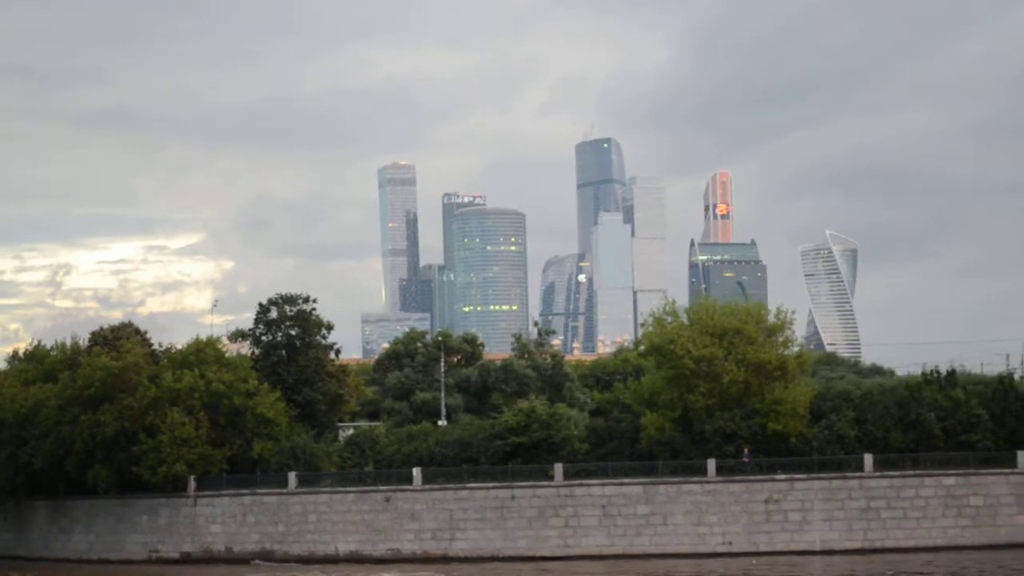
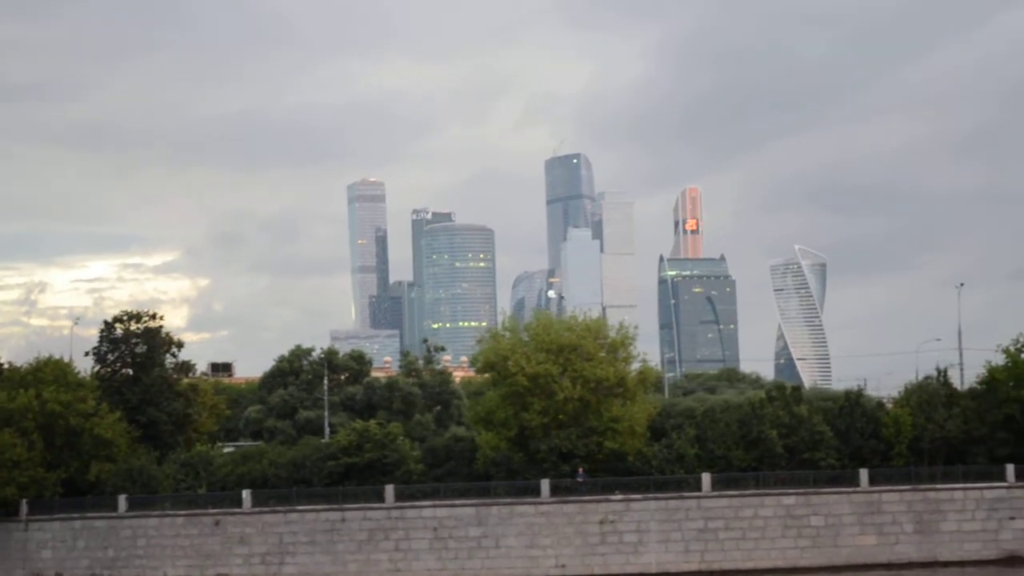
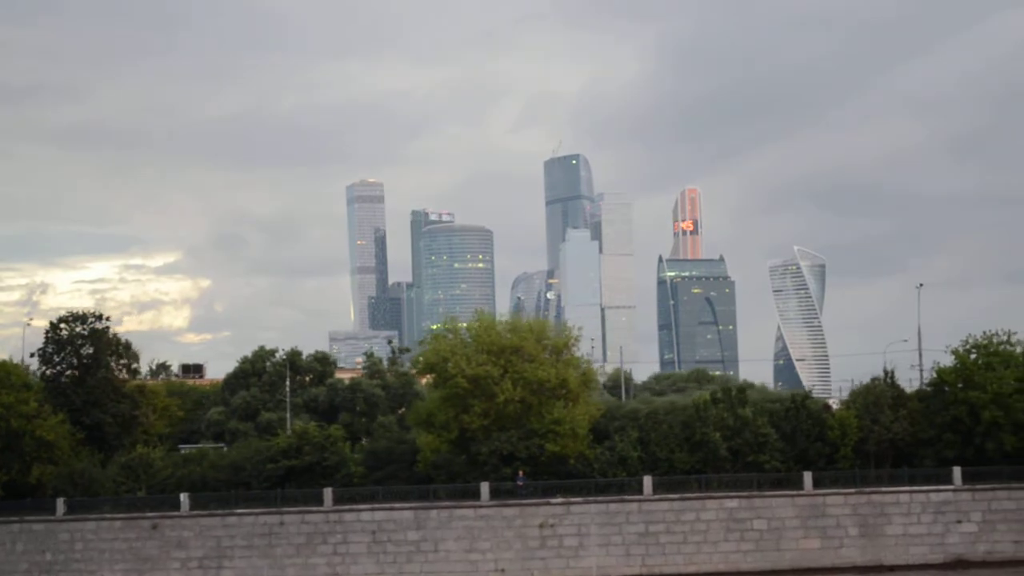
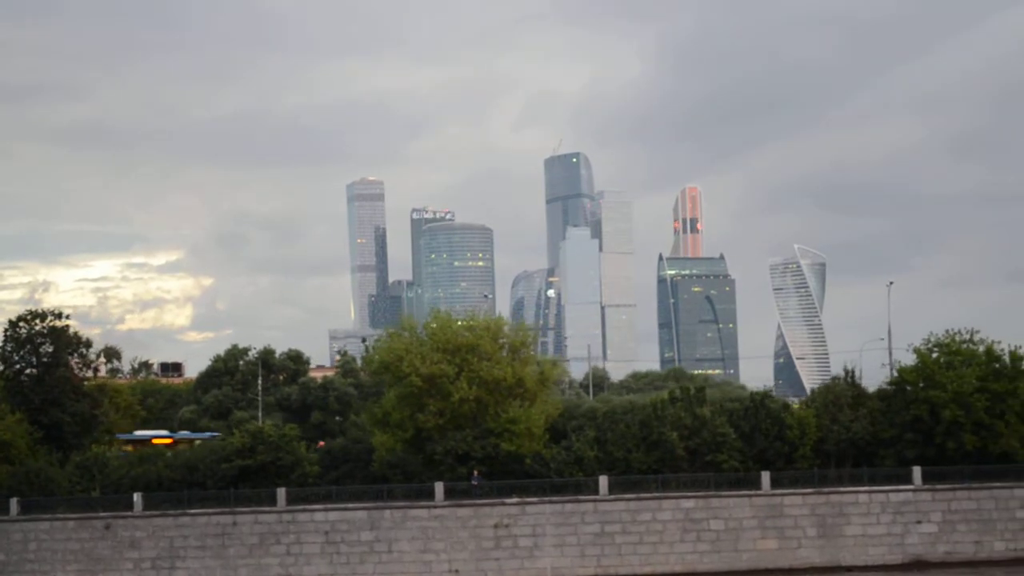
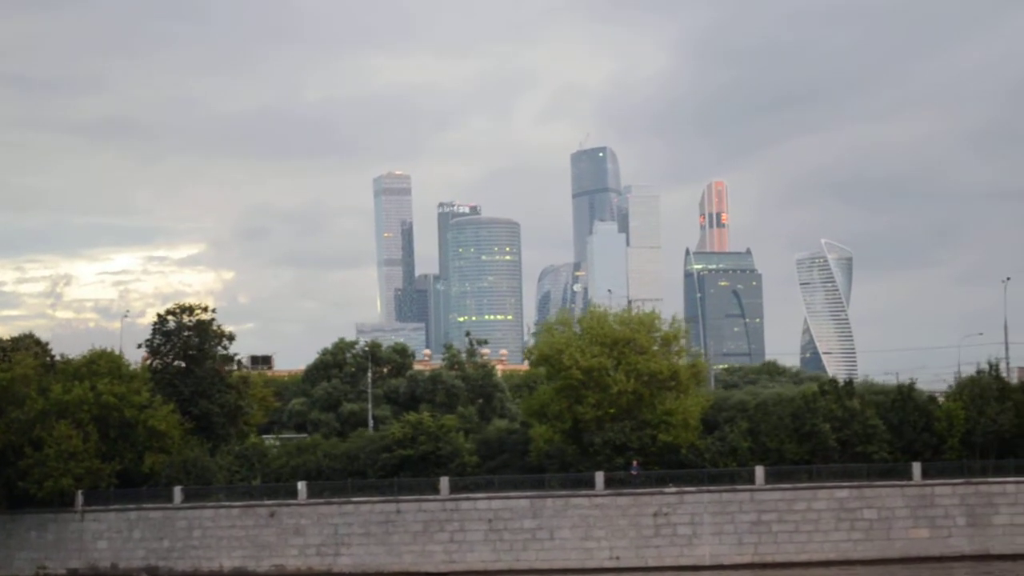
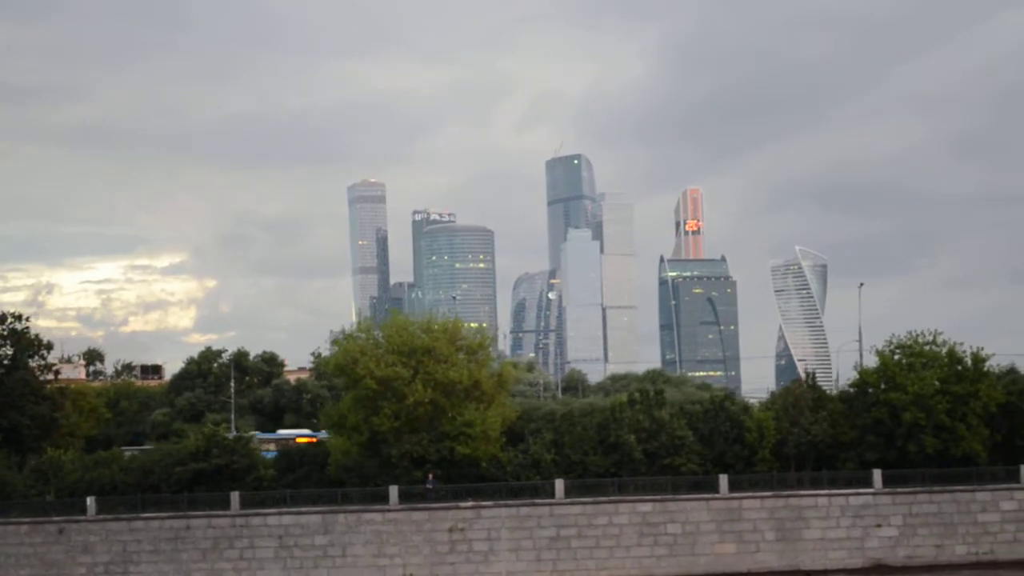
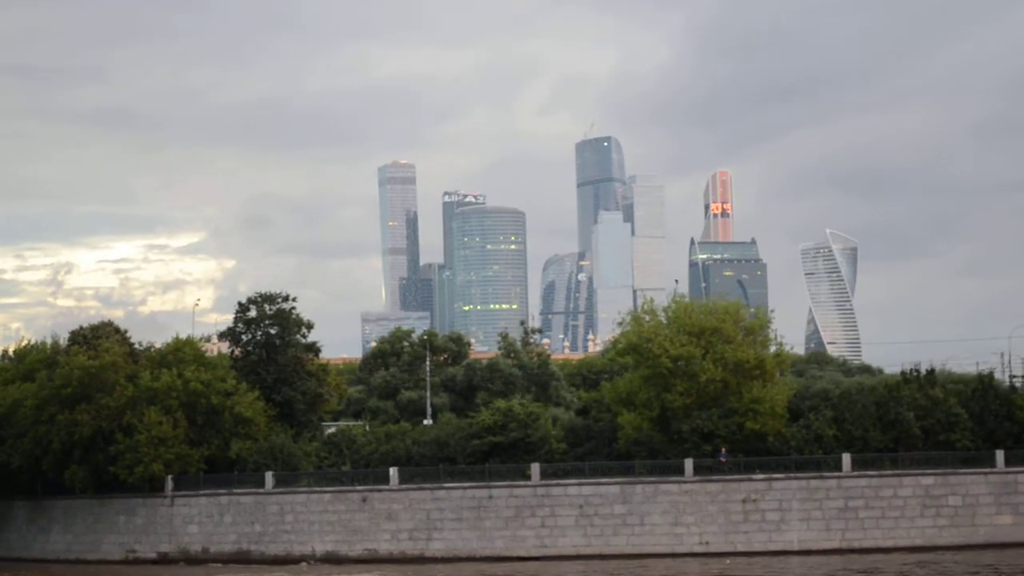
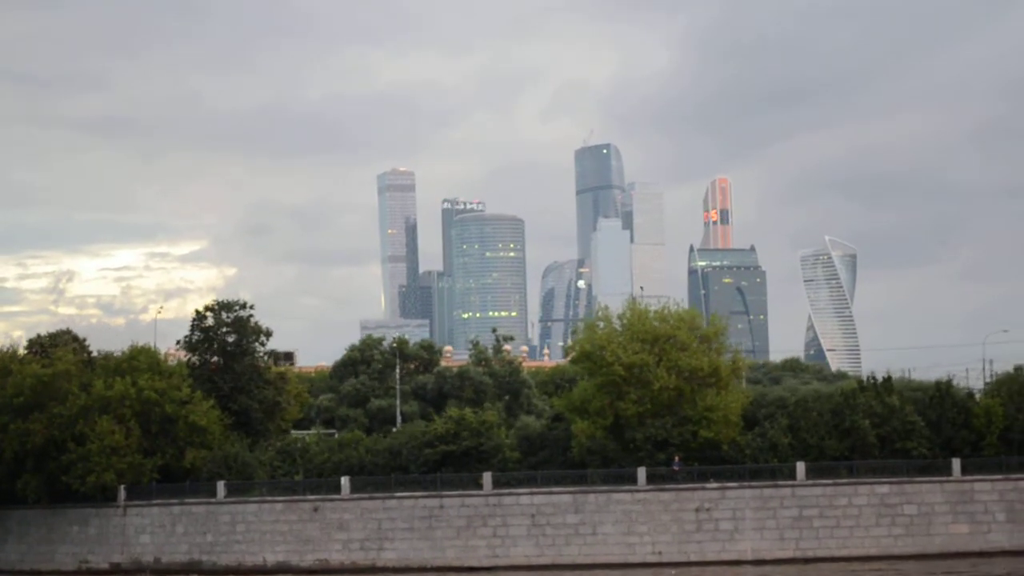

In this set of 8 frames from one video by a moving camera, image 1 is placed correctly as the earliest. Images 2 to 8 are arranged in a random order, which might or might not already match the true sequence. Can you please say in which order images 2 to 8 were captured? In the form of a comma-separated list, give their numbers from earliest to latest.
7, 8, 5, 2, 3, 4, 6
